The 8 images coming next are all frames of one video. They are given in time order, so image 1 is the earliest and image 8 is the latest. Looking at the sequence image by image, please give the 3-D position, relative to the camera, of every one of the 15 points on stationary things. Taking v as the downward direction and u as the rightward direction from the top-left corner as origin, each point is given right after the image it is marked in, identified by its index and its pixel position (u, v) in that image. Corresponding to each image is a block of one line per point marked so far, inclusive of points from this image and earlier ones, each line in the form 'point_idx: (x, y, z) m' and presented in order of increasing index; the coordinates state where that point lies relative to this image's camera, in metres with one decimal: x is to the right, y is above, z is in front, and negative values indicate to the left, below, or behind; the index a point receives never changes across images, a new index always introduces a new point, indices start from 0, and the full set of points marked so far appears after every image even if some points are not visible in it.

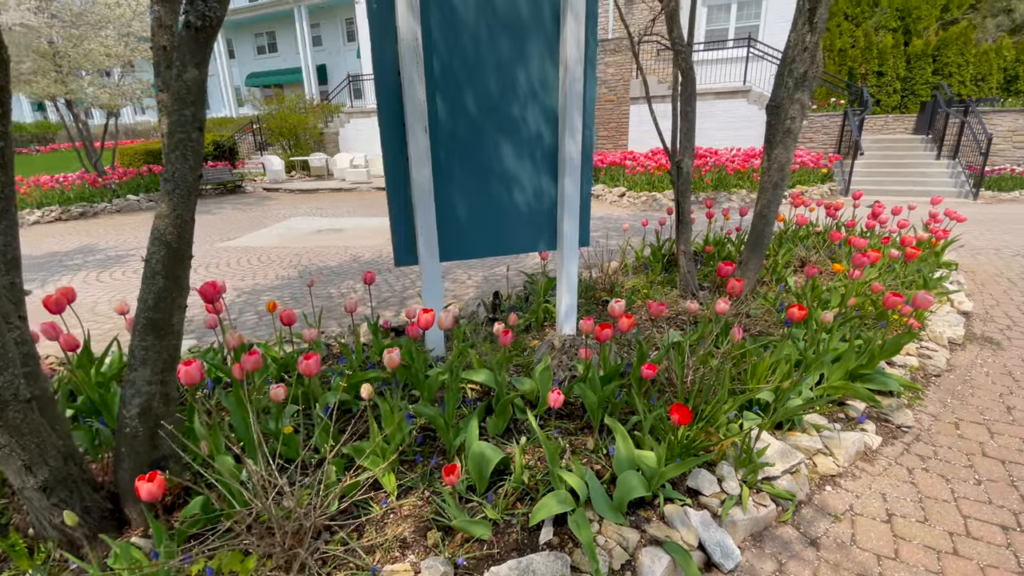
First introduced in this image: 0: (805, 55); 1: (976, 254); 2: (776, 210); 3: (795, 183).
0: (+2.1, +1.6, +3.5) m
1: (+5.9, +0.4, +6.3) m
2: (+2.1, +0.6, +3.9) m
3: (+6.4, +2.3, +11.1) m
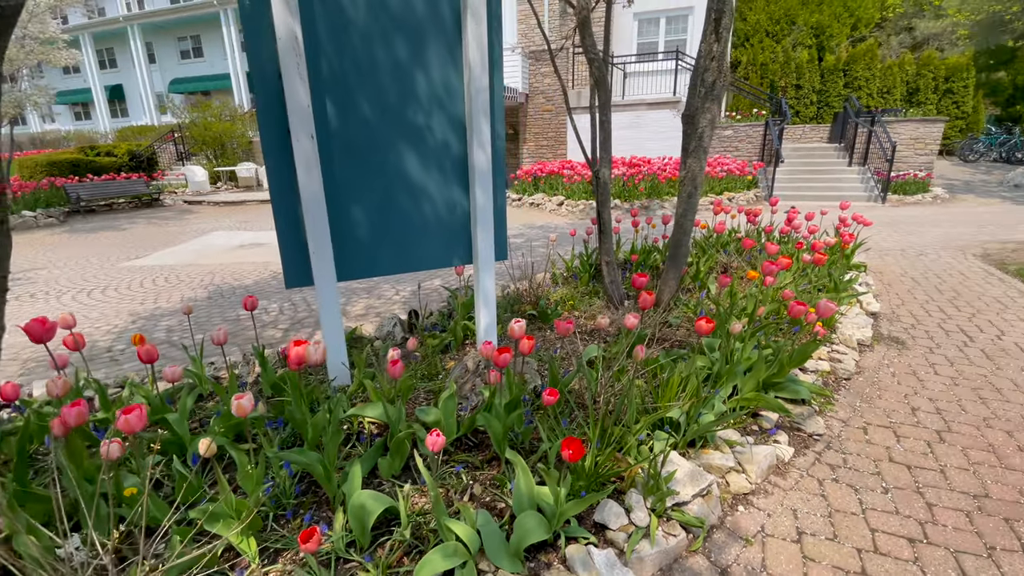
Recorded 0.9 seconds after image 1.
0: (+1.5, +1.6, +3.6) m
1: (+5.0, +0.4, +6.7) m
2: (+1.4, +0.5, +3.9) m
3: (+5.0, +2.2, +11.5) m
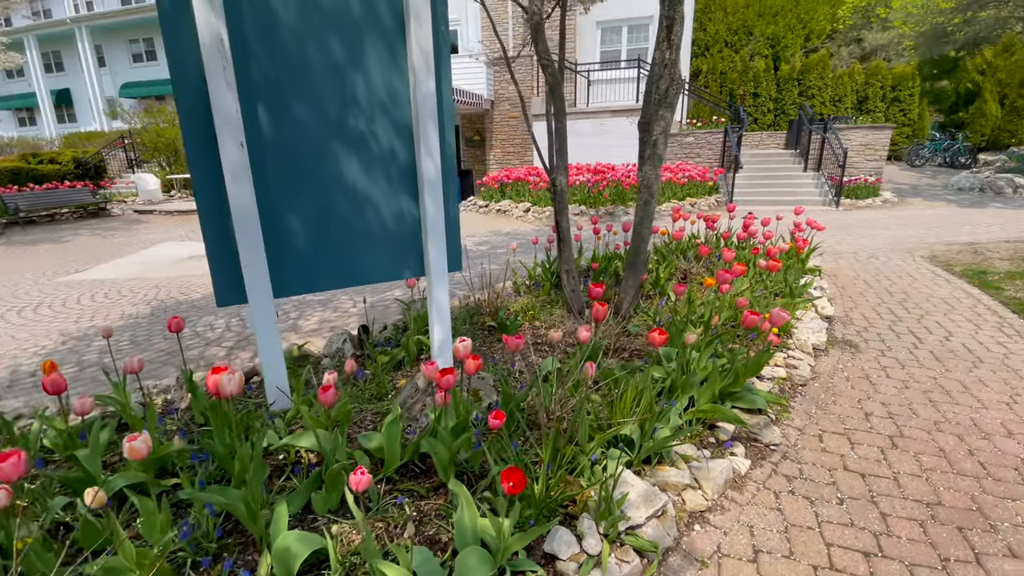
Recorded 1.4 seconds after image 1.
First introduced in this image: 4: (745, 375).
0: (+1.1, +1.5, +3.5) m
1: (+4.5, +0.4, +6.8) m
2: (+1.1, +0.5, +3.9) m
3: (+4.1, +2.2, +11.7) m
4: (+1.2, -0.5, +2.6) m
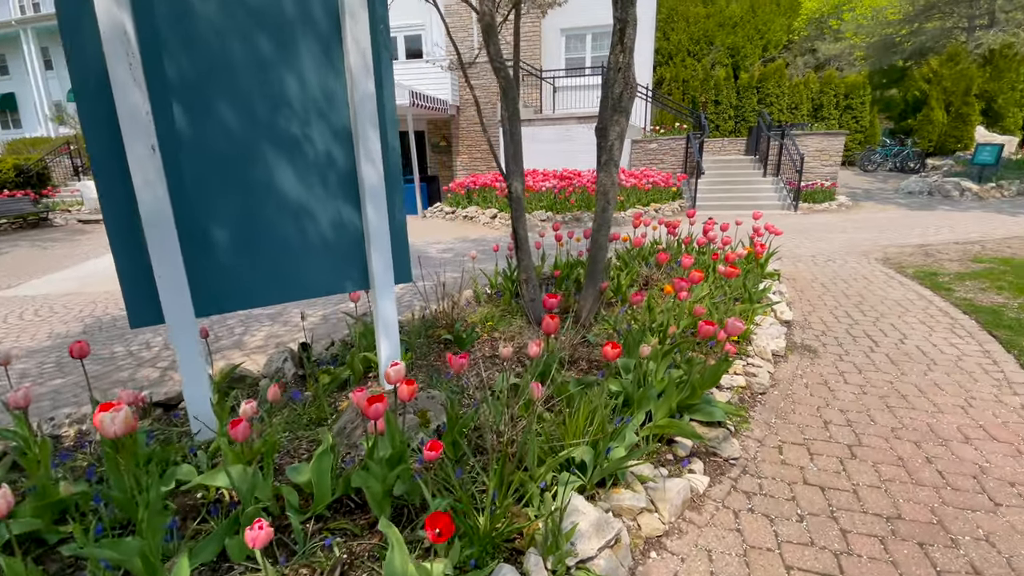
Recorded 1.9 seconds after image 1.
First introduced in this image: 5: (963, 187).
0: (+0.8, +1.5, +3.5) m
1: (+4.0, +0.4, +6.9) m
2: (+0.7, +0.4, +3.8) m
3: (+3.3, +2.0, +11.8) m
4: (+1.0, -0.5, +2.5) m
5: (+12.0, +2.7, +13.1) m
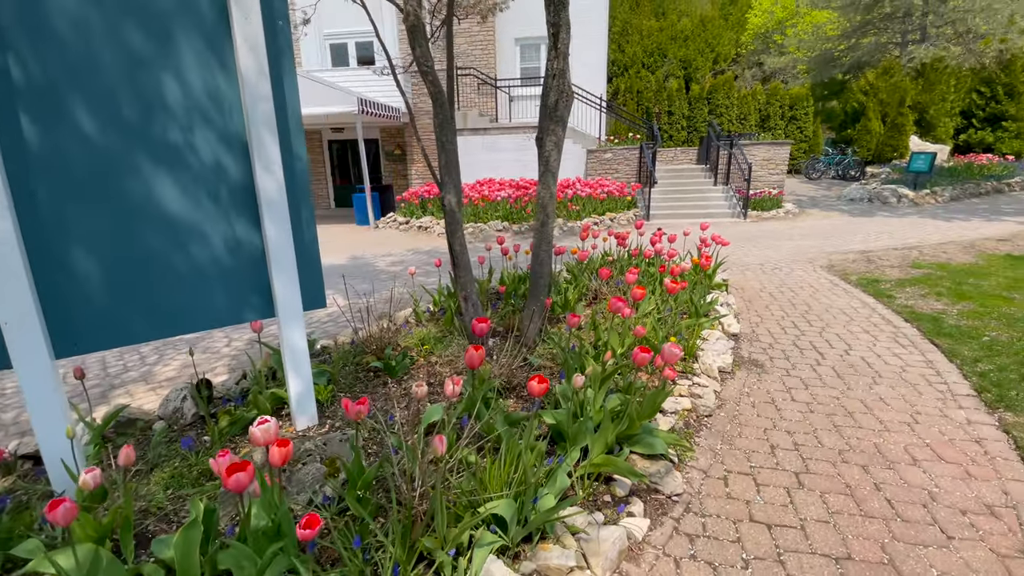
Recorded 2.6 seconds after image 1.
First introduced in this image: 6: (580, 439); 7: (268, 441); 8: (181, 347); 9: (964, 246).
0: (+0.3, +1.3, +3.3) m
1: (+3.3, +0.2, +7.0) m
2: (+0.3, +0.3, +3.5) m
3: (+2.2, +1.8, +11.8) m
4: (+0.6, -0.6, +2.3) m
5: (+10.8, +2.6, +13.7) m
6: (+0.3, -0.7, +2.2) m
7: (-0.7, -0.5, +1.5) m
8: (-3.1, -0.5, +4.6) m
9: (+7.4, +0.7, +8.0) m
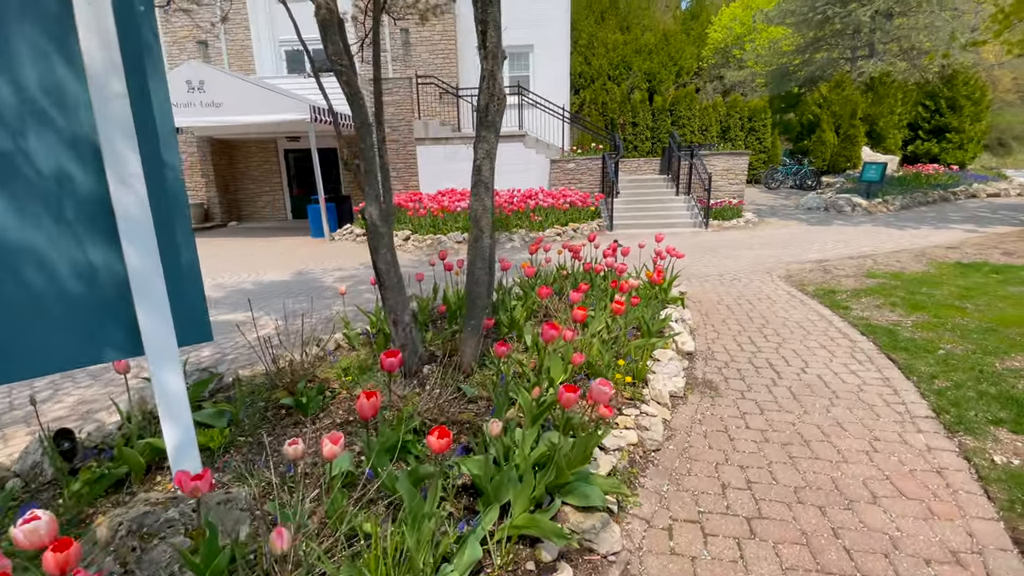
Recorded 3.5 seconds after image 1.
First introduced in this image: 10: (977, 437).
0: (-0.1, +1.2, +3.0) m
1: (+2.7, +0.1, +6.8) m
2: (-0.2, +0.1, +3.2) m
3: (+1.3, +1.5, +11.6) m
4: (+0.3, -0.7, +2.0) m
5: (+9.7, +2.4, +14.0) m
6: (0.0, -0.8, +1.9) m
7: (-1.1, -0.6, +1.1) m
8: (-3.6, -0.8, +4.1) m
9: (+6.7, +0.6, +8.1) m
10: (+2.6, -0.8, +2.8) m
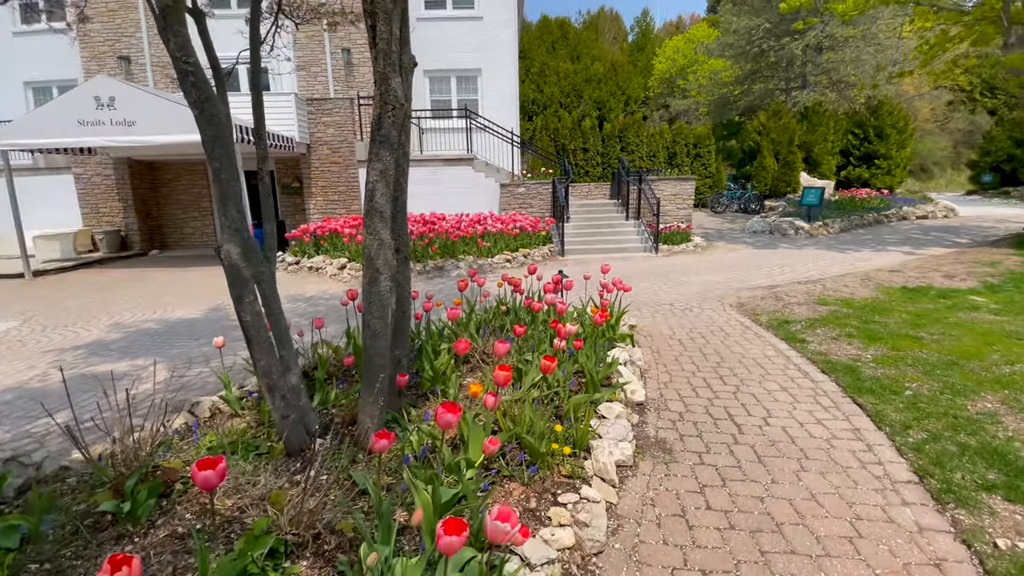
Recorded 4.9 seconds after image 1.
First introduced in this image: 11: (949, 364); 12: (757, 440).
0: (-0.6, +0.9, +2.4) m
1: (+1.9, -0.3, +6.4) m
2: (-0.7, -0.1, +2.6) m
3: (+0.1, +0.9, +11.1) m
4: (-0.1, -1.0, +1.4) m
5: (+8.3, +1.8, +14.2) m
6: (-0.4, -1.0, +1.2) m
7: (-1.3, -0.8, +0.4) m
8: (-4.1, -1.1, +3.1) m
9: (+5.7, +0.2, +8.1) m
10: (+2.2, -1.1, +2.4) m
11: (+3.8, -0.7, +4.2) m
12: (+1.5, -1.0, +3.1) m
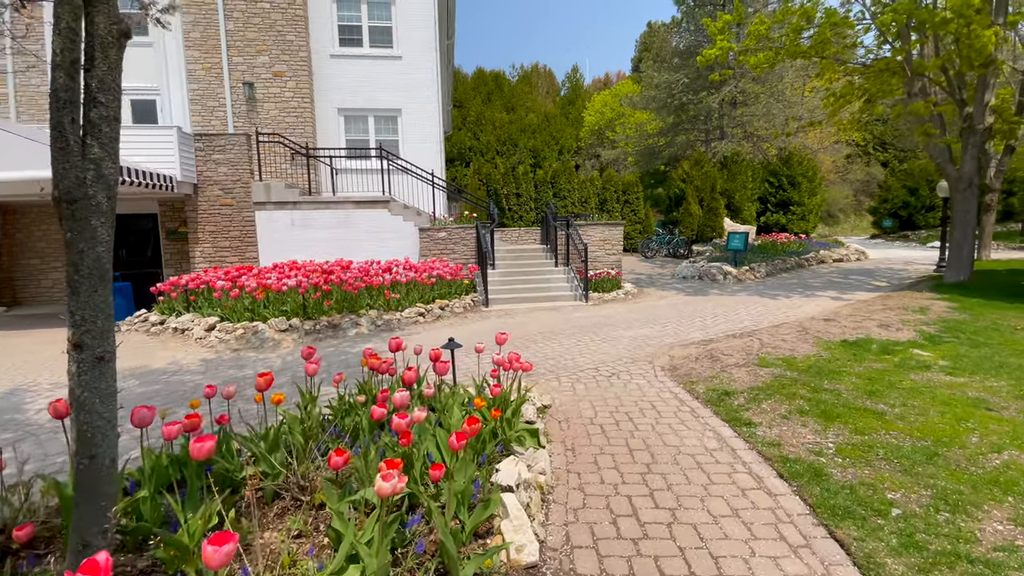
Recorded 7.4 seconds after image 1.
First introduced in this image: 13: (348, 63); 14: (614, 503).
0: (-1.4, +0.6, +1.2) m
1: (+0.7, -1.0, +5.3) m
2: (-1.4, -0.5, +1.3) m
3: (-1.7, -0.3, +9.8) m
4: (-0.7, -1.2, +0.1) m
5: (+6.1, +0.5, +14.0) m
6: (-1.0, -1.3, -0.1) m
7: (-1.8, -1.0, -1.0) m
8: (-4.8, -1.6, +1.3) m
9: (+4.3, -0.6, +7.5) m
10: (+1.5, -1.4, +1.3) m
11: (+2.8, -1.1, +3.3) m
12: (+0.8, -1.4, +1.9) m
13: (-4.9, +6.7, +14.6) m
14: (+0.6, -1.3, +2.9) m
